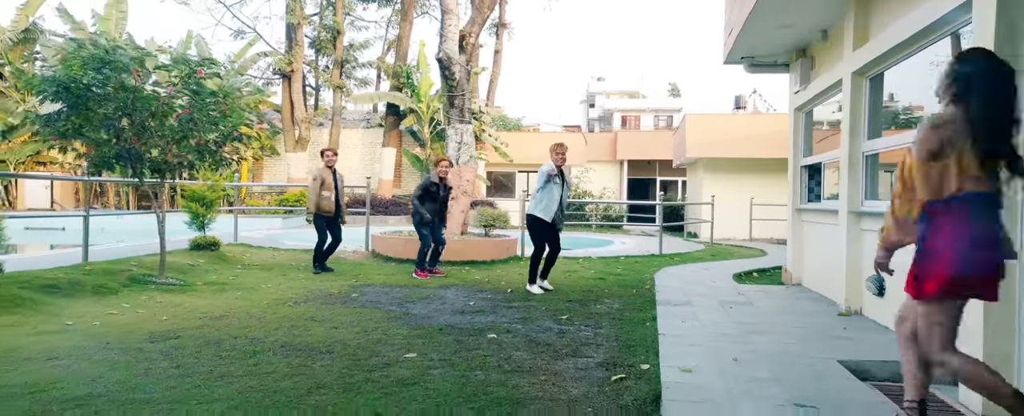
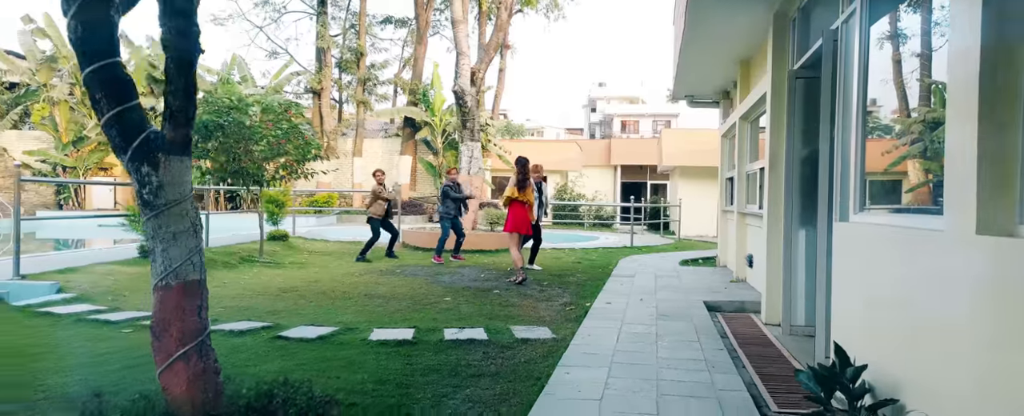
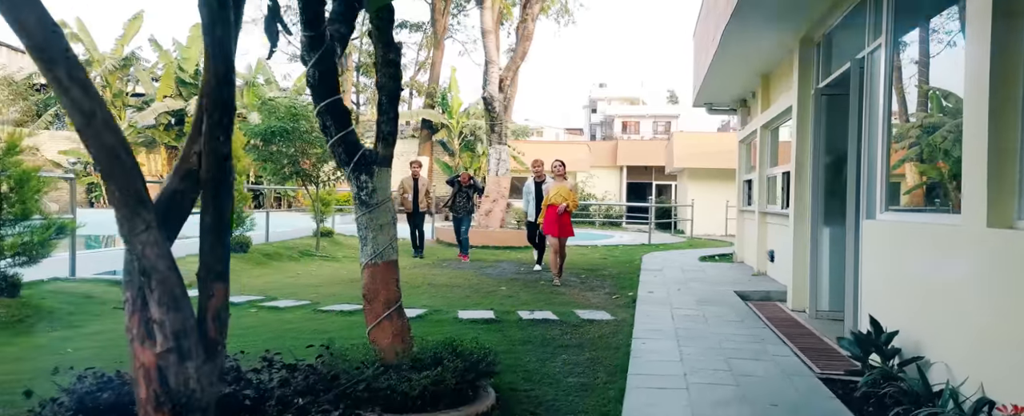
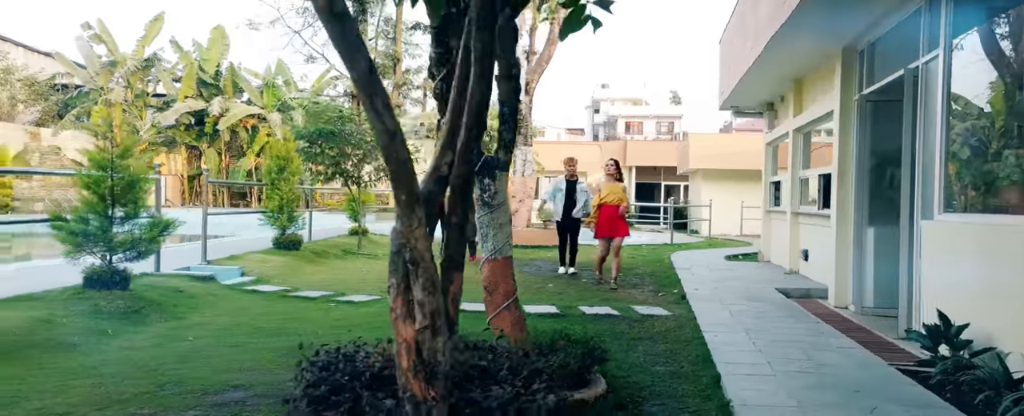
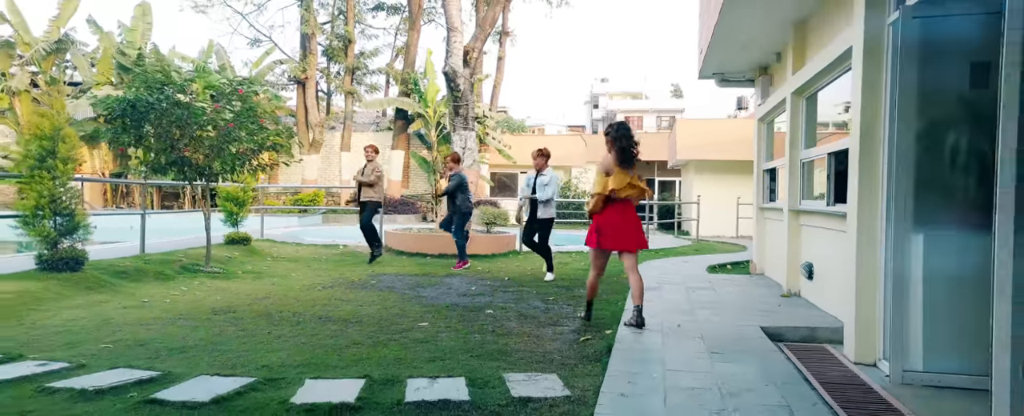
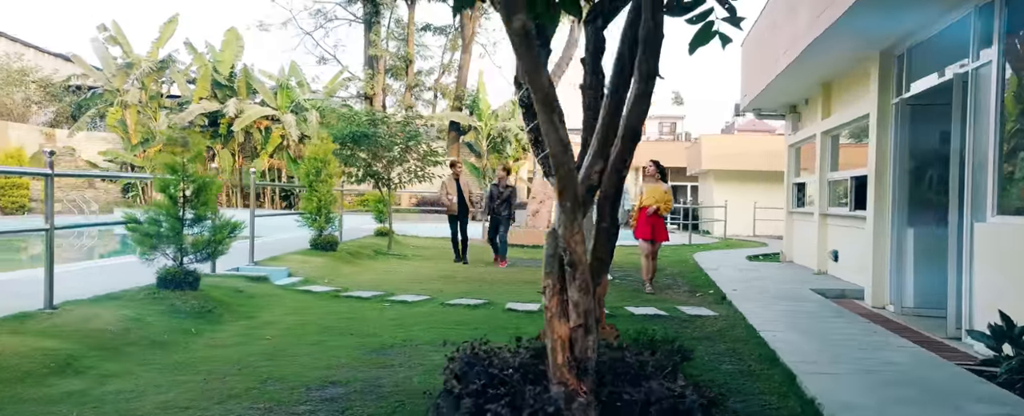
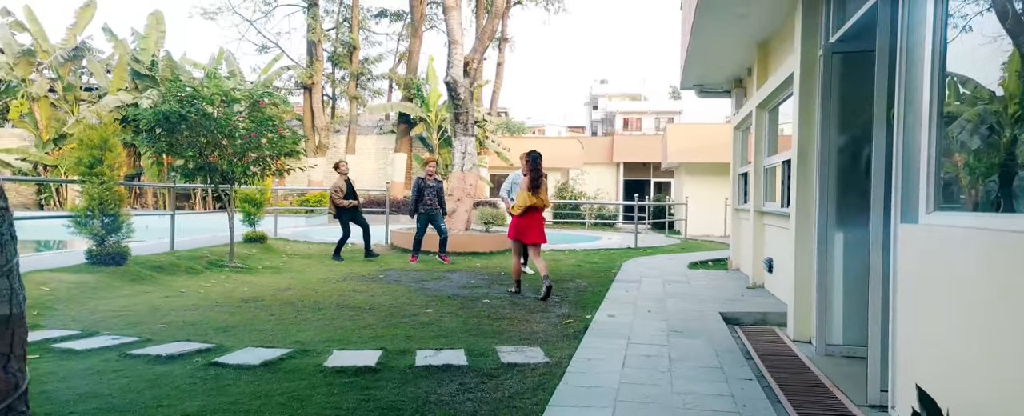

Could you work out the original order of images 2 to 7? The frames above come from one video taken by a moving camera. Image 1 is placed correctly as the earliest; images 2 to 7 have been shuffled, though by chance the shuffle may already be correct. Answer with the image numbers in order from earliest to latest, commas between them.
5, 7, 2, 3, 4, 6
